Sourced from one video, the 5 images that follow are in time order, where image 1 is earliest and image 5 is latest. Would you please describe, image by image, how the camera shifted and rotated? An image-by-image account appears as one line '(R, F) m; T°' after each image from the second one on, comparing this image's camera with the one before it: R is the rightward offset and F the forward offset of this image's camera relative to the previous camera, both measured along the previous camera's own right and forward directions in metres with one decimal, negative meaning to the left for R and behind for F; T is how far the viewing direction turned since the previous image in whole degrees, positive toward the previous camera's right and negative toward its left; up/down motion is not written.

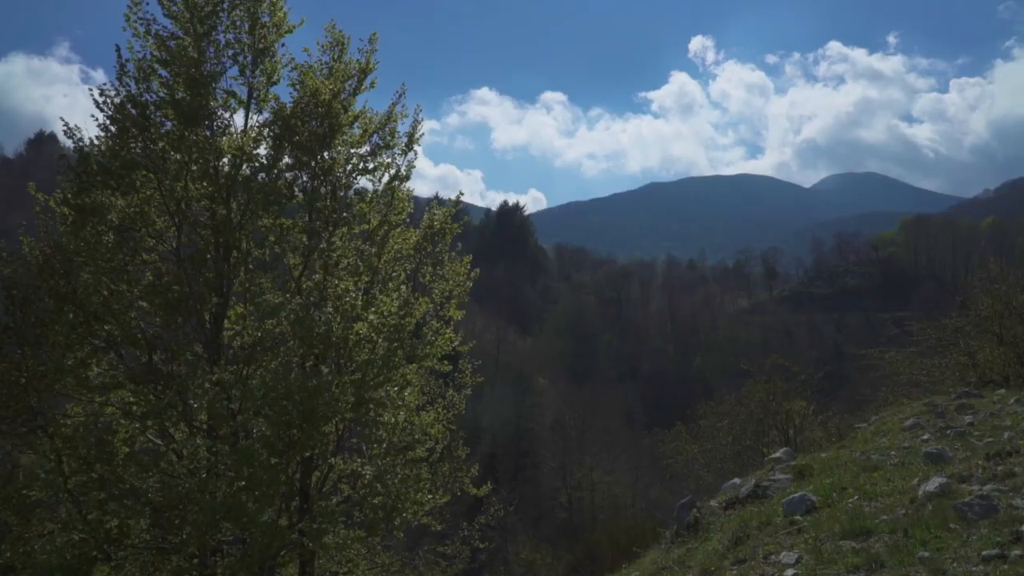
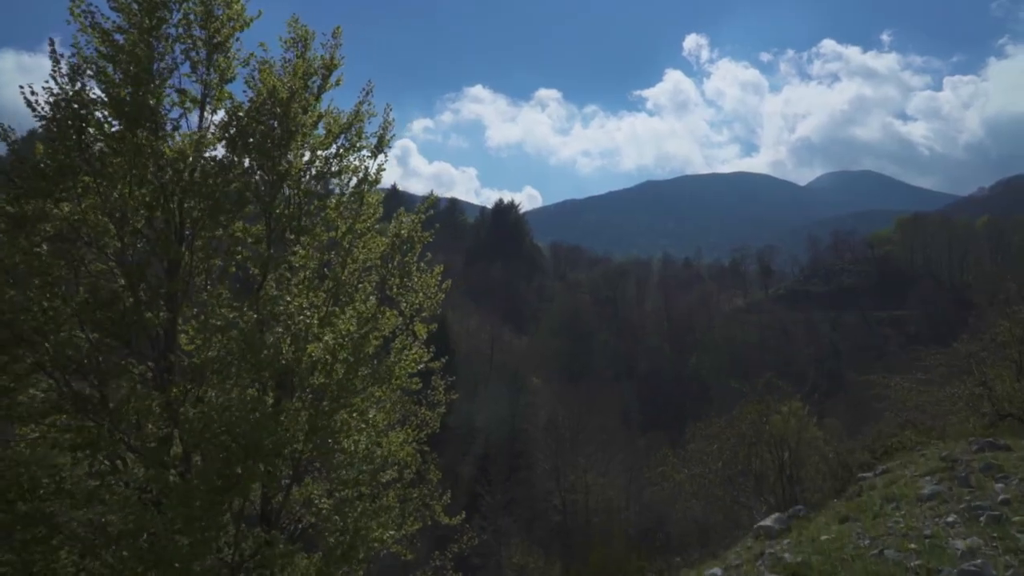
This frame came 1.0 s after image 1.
(+0.3, +0.7) m; 0°
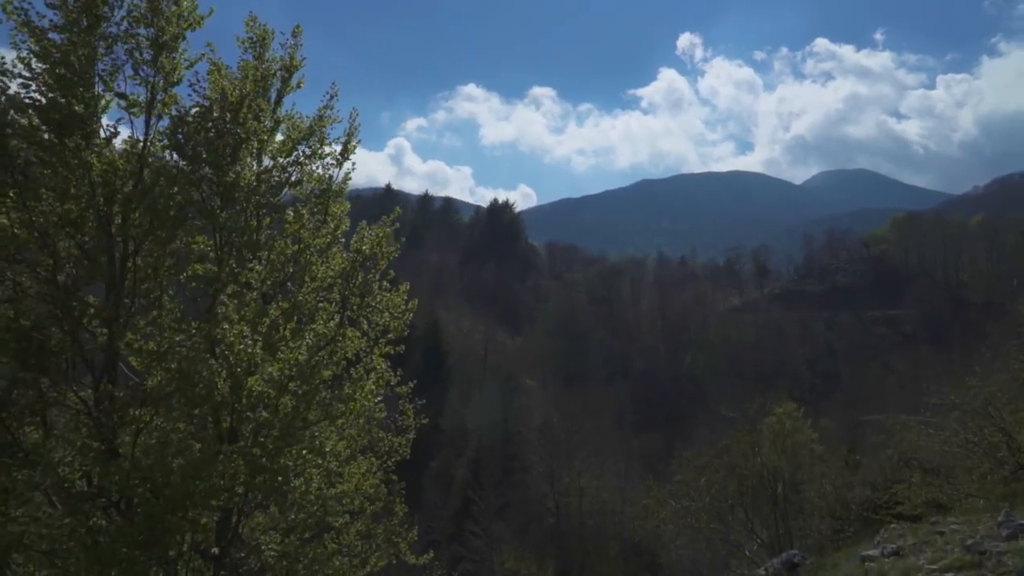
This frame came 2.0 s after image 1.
(+0.3, +0.7) m; 0°
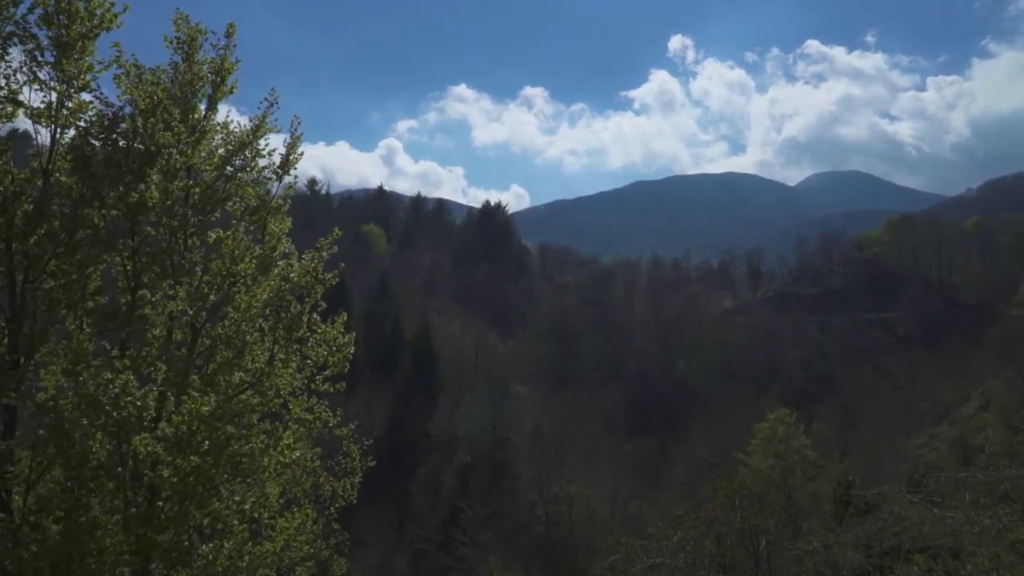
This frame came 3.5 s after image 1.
(+0.4, +0.9) m; 0°
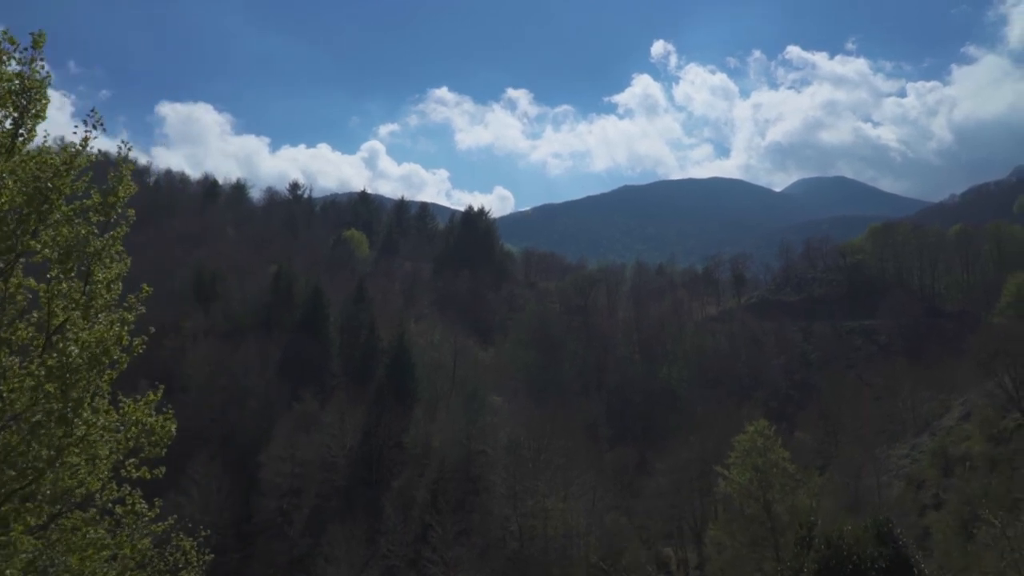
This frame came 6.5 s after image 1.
(+1.2, +1.4) m; +1°
